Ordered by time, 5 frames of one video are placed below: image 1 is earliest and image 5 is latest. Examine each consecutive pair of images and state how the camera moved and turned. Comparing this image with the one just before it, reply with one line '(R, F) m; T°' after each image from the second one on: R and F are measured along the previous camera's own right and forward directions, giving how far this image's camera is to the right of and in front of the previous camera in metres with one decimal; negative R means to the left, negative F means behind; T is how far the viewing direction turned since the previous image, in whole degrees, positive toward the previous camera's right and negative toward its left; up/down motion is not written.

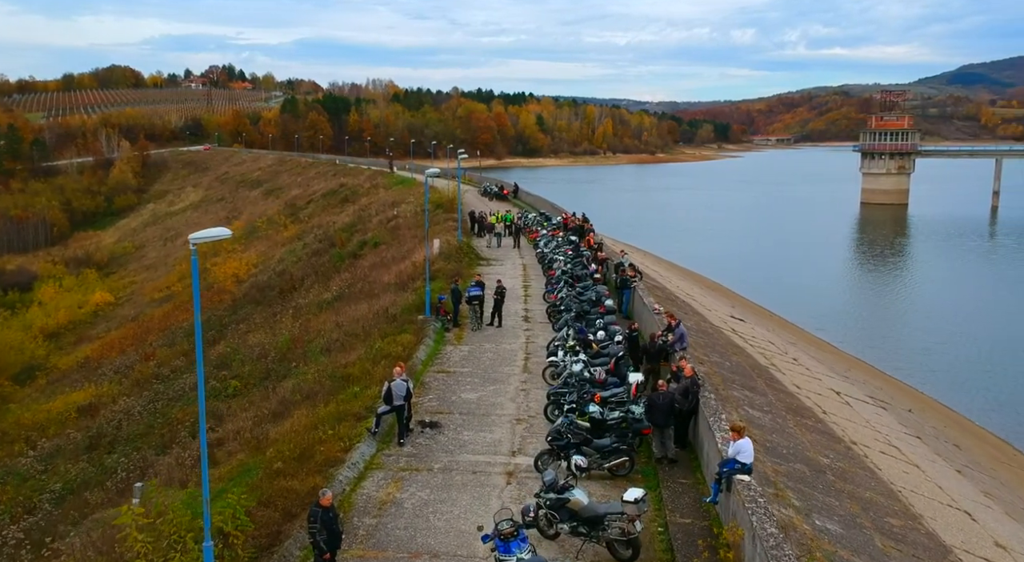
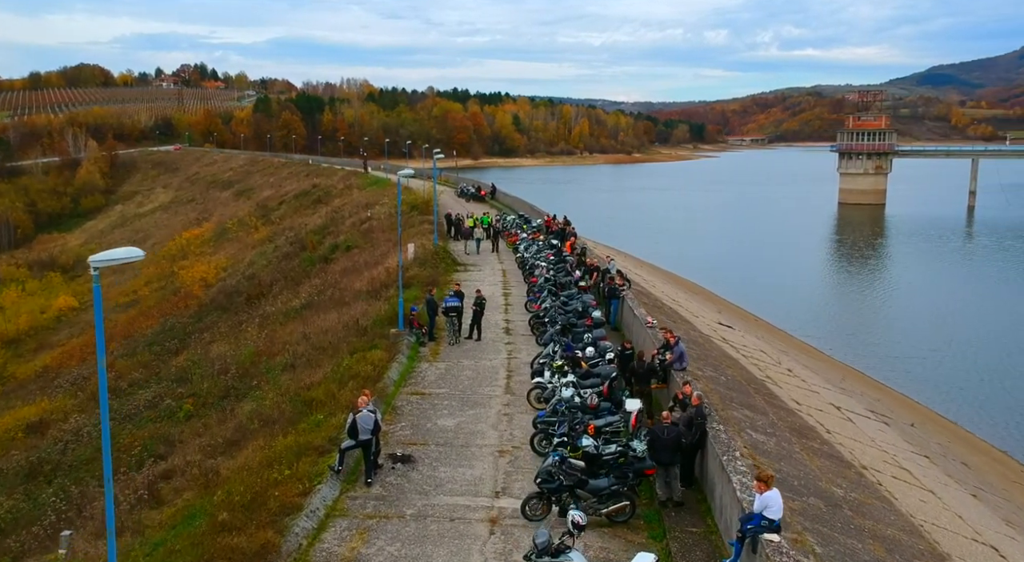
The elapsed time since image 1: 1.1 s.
(-0.1, +1.4) m; +2°
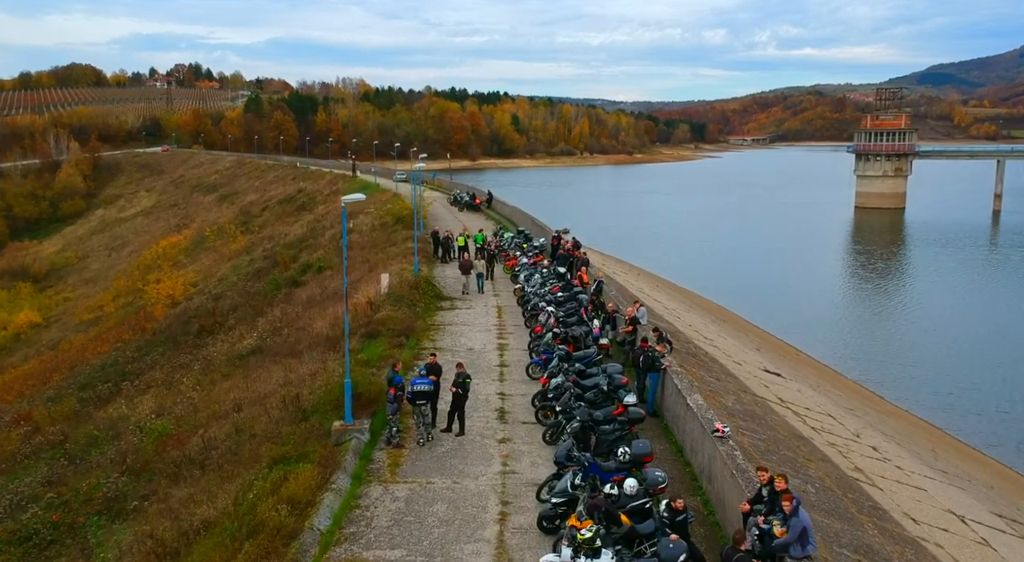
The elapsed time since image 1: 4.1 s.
(0.0, +5.3) m; 0°
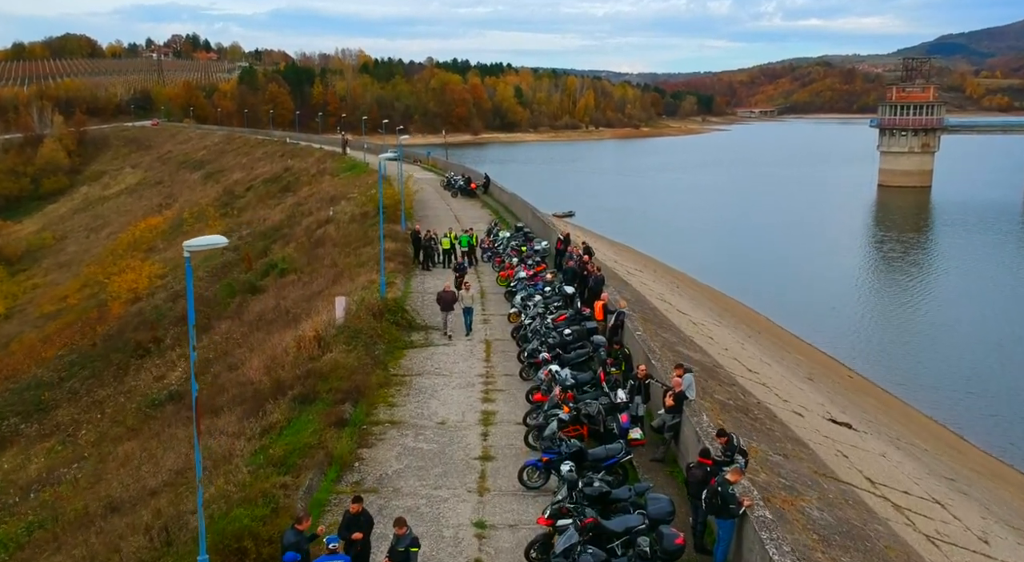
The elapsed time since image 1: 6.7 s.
(+0.2, +5.2) m; 0°
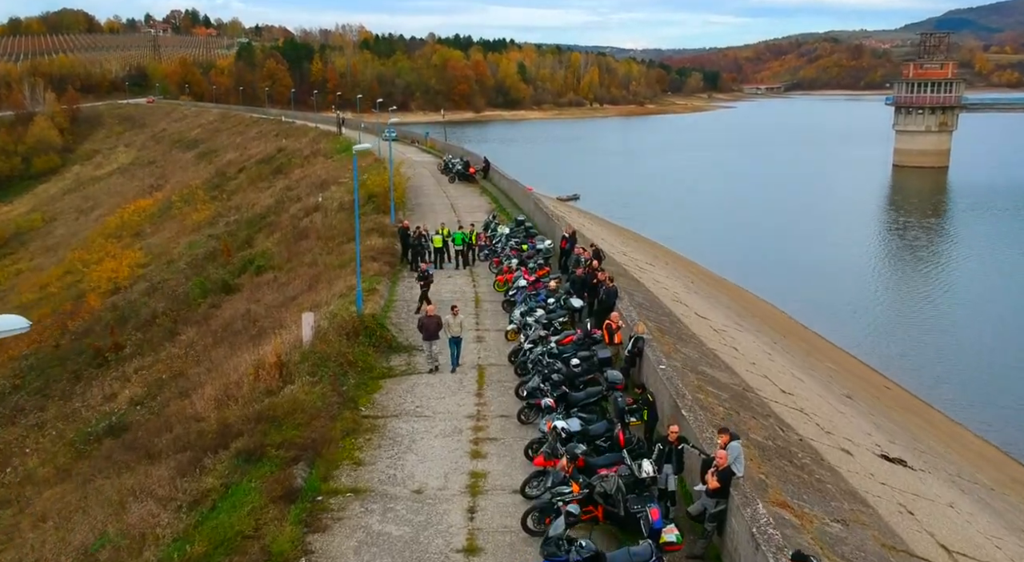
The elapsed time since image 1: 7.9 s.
(+0.1, +2.6) m; 0°
